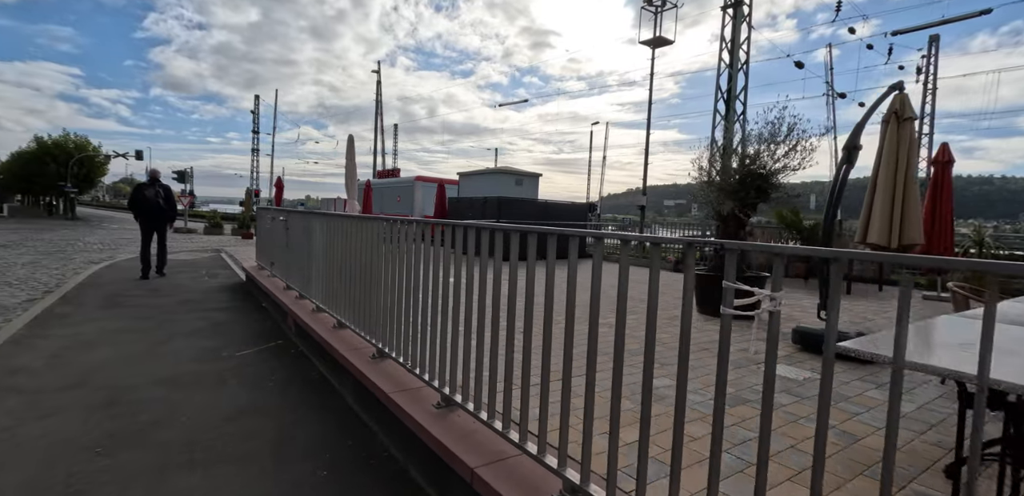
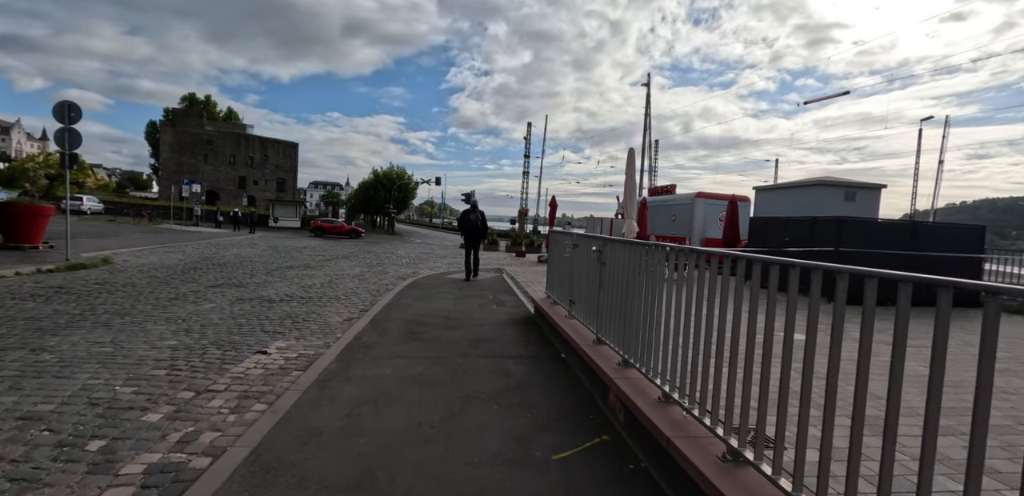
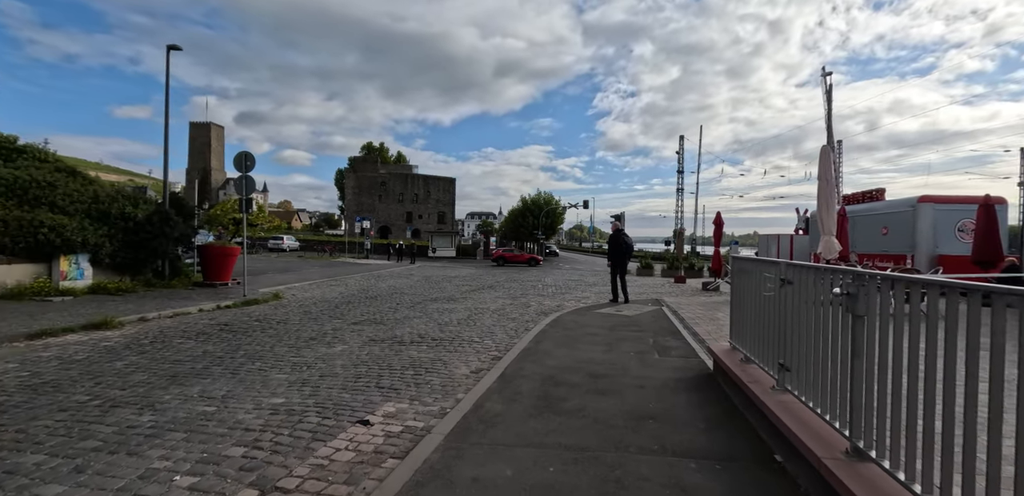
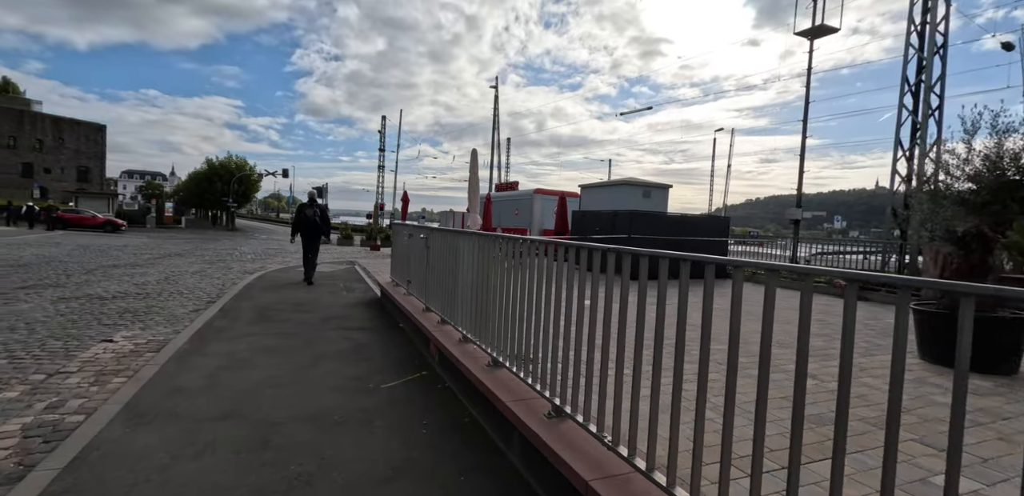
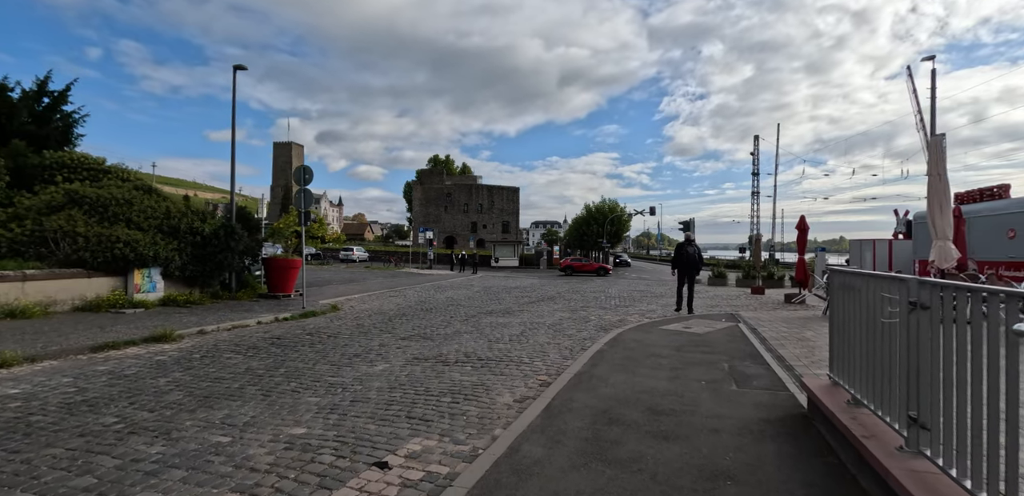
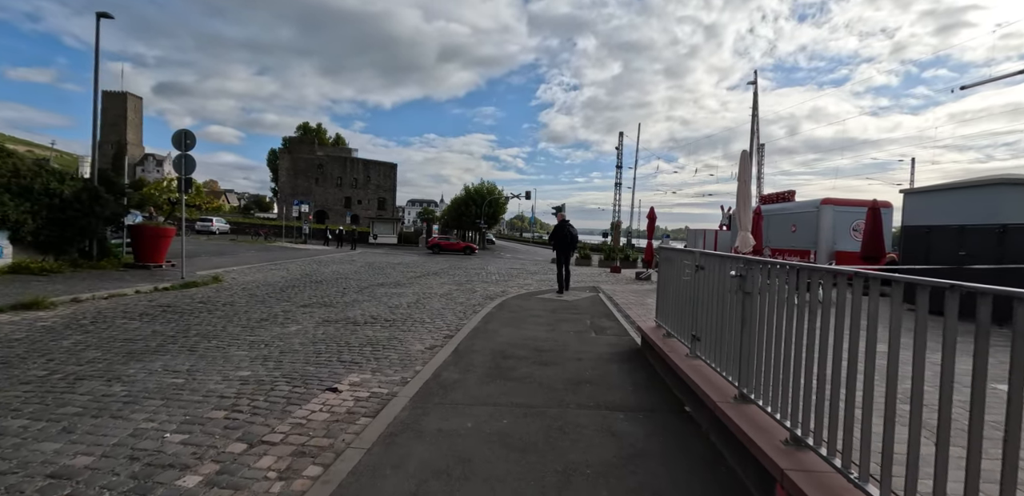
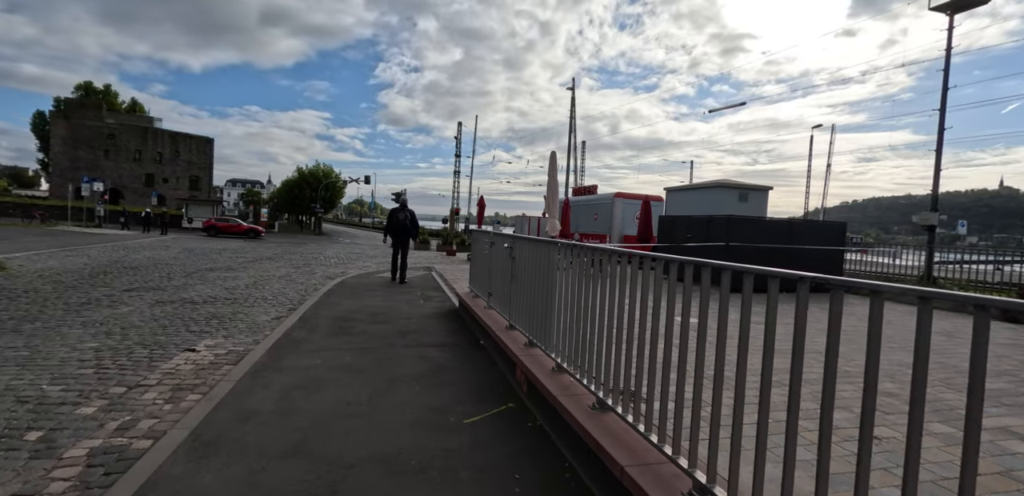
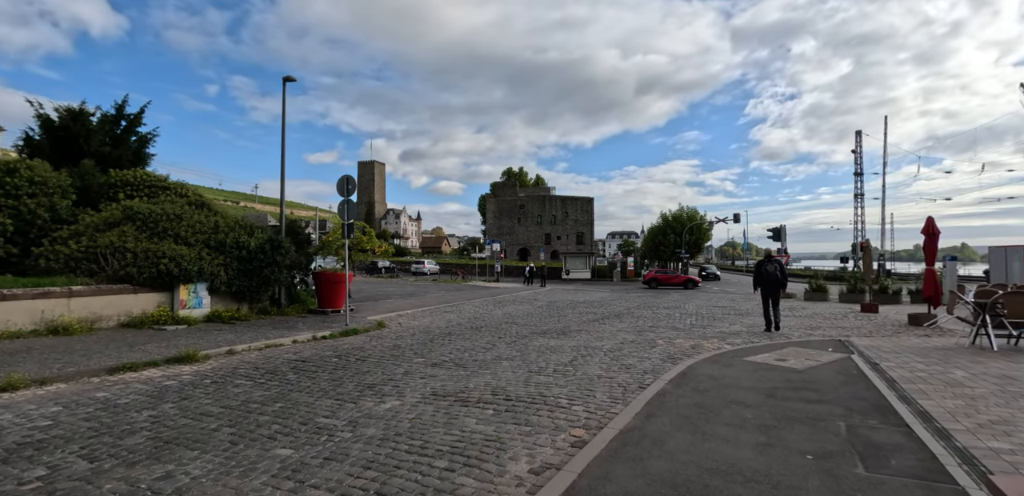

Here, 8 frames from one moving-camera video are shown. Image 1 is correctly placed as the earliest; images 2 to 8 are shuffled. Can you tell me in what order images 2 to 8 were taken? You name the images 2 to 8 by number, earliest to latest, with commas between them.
4, 7, 2, 6, 3, 5, 8
